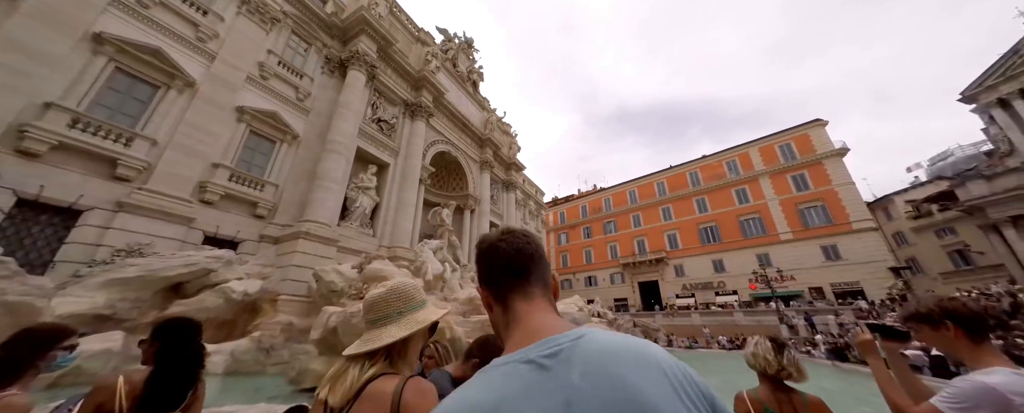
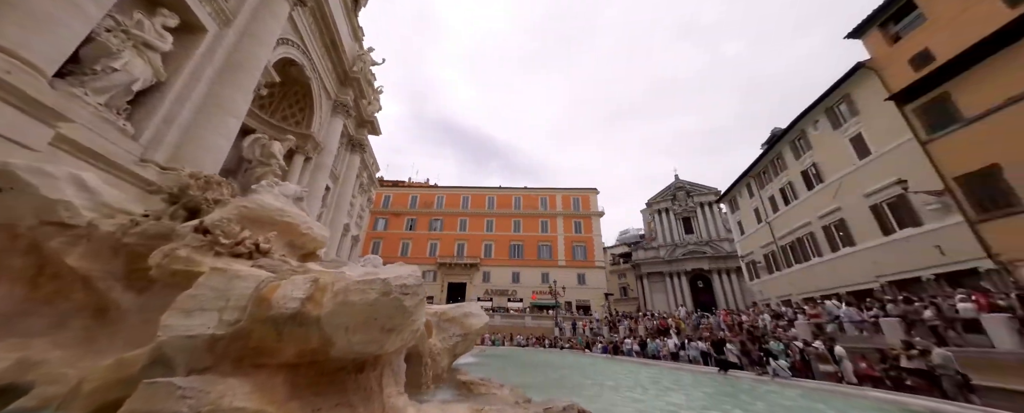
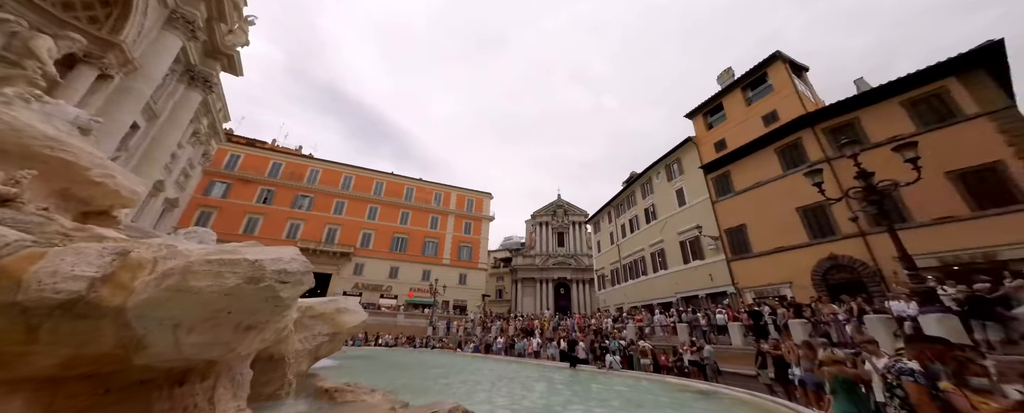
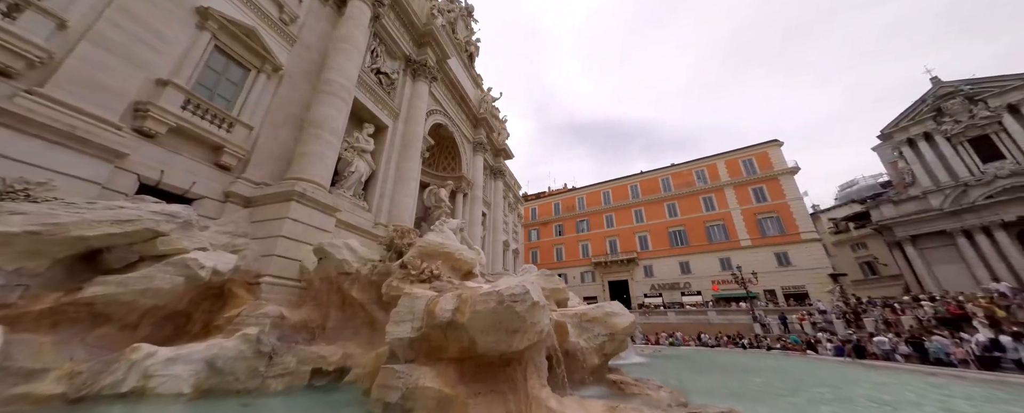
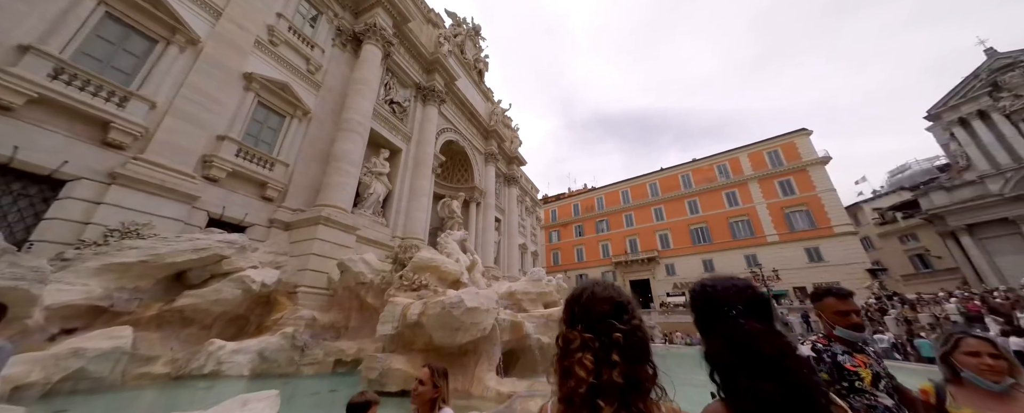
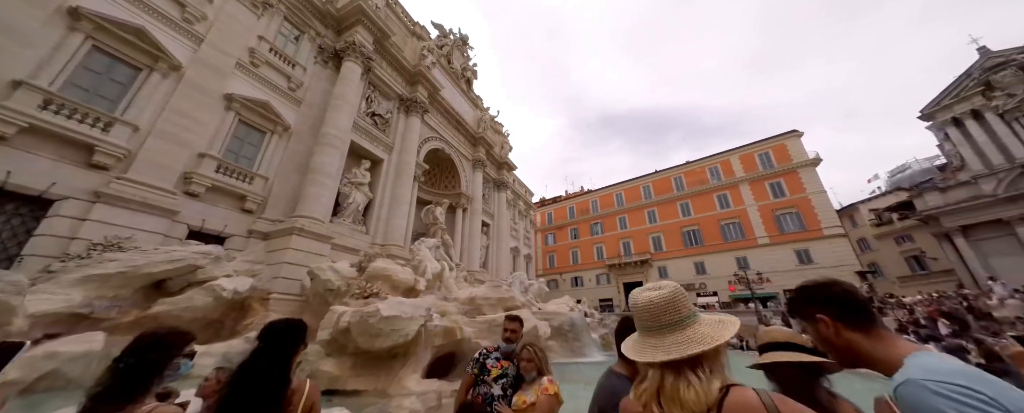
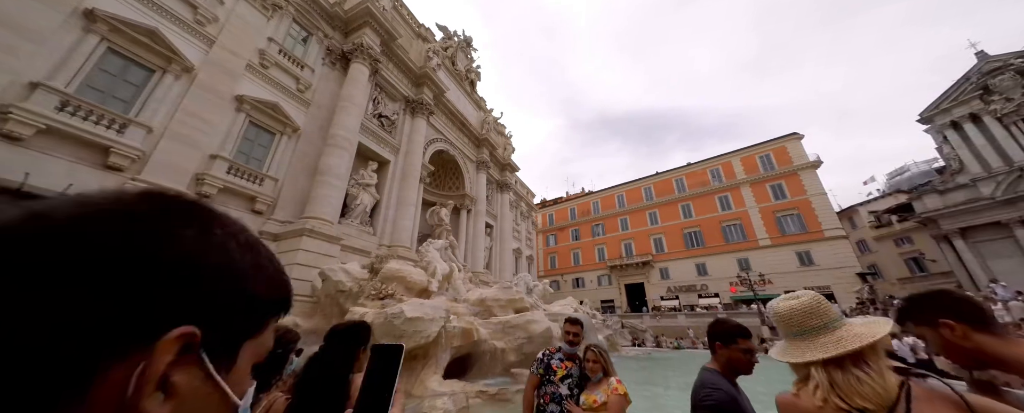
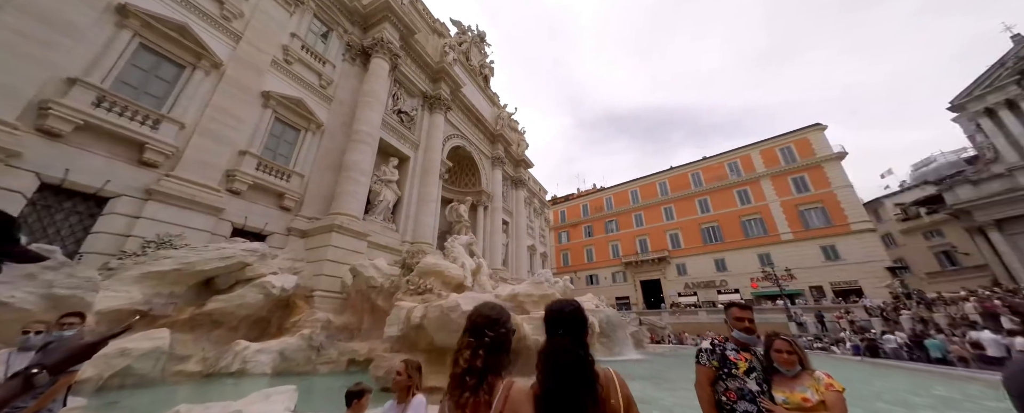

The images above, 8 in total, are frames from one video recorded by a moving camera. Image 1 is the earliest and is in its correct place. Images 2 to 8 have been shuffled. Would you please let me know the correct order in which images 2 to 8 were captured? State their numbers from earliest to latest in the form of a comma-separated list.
6, 7, 8, 5, 4, 2, 3
